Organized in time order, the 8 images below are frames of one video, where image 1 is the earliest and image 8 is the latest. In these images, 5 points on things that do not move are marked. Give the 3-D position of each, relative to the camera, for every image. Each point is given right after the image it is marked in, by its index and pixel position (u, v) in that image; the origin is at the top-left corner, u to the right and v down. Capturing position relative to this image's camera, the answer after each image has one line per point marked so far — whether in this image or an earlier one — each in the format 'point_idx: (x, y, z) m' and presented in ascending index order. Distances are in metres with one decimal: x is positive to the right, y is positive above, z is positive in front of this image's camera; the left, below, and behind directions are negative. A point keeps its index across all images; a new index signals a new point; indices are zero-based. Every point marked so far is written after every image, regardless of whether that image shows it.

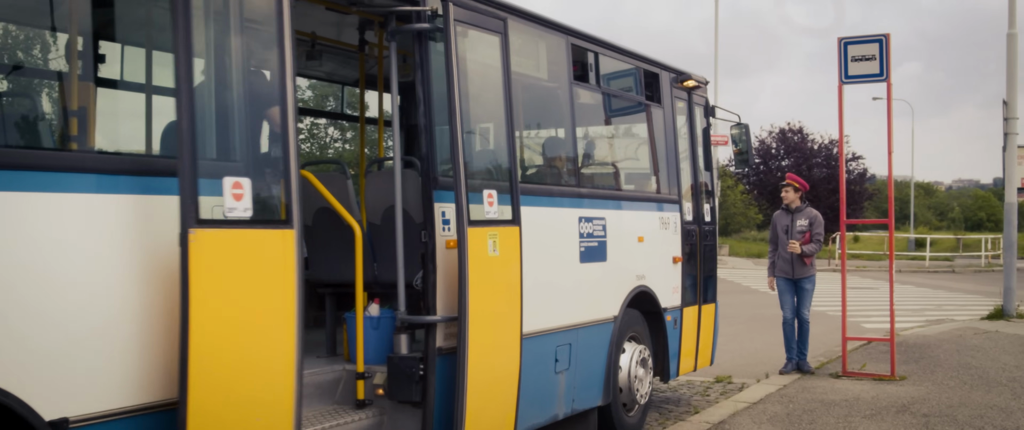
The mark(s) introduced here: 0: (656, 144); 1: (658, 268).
0: (+0.9, +0.5, +7.6) m
1: (+0.9, -0.4, +7.4) m
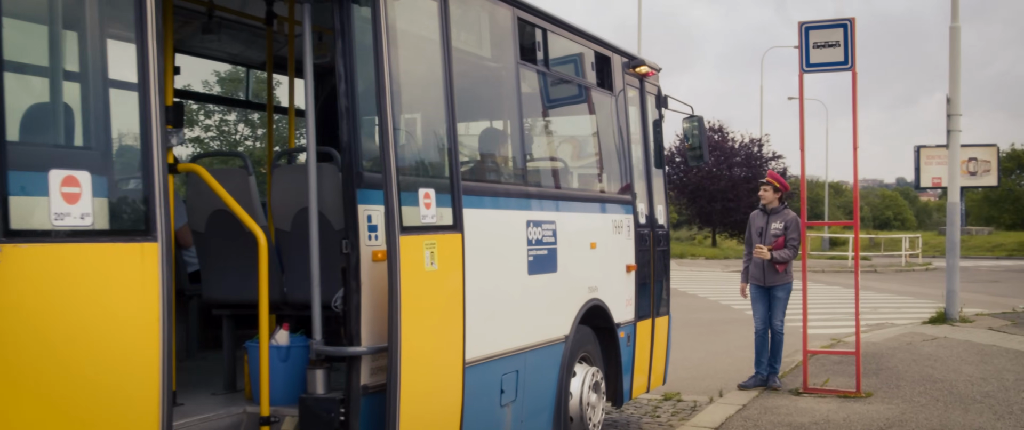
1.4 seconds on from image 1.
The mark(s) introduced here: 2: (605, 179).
0: (+0.5, +0.5, +6.8) m
1: (+0.6, -0.4, +6.5) m
2: (+0.5, +0.2, +6.7) m
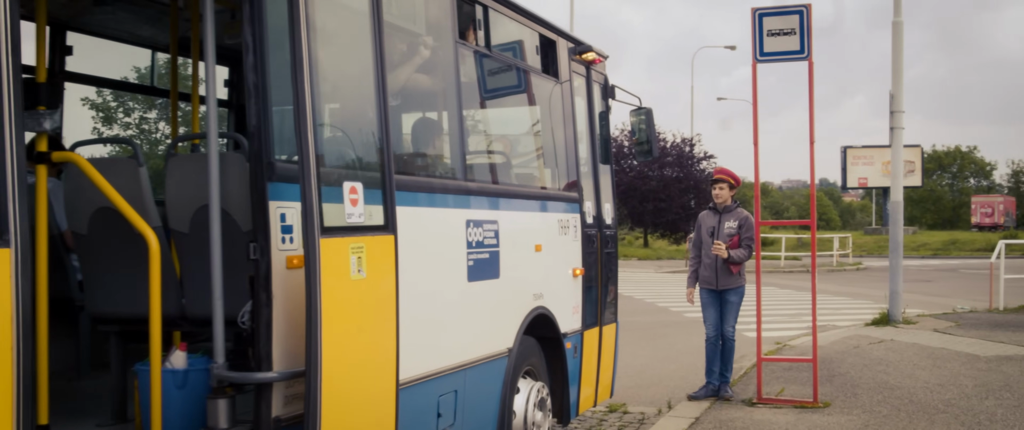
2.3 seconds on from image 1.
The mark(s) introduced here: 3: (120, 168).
0: (+0.2, +0.5, +6.2) m
1: (+0.2, -0.4, +5.9) m
2: (+0.2, +0.2, +6.1) m
3: (-1.3, +0.1, +3.7) m
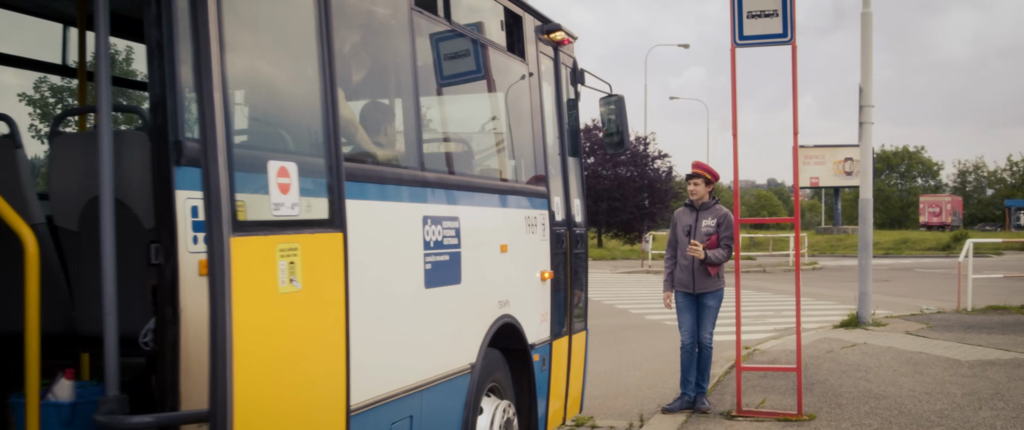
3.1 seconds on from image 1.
0: (0.0, +0.5, +5.5) m
1: (0.0, -0.4, +5.3) m
2: (0.0, +0.2, +5.4) m
3: (-1.3, +0.2, +3.0) m
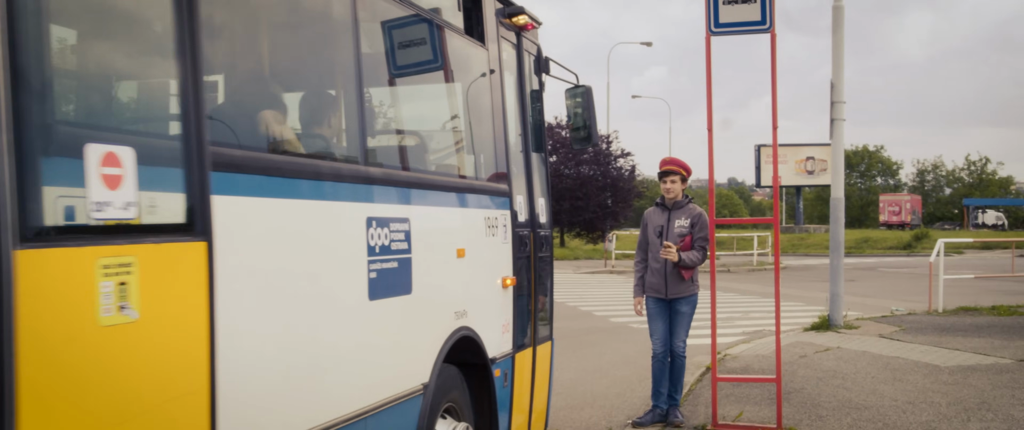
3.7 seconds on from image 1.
0: (-0.2, +0.5, +5.0) m
1: (-0.1, -0.4, +4.8) m
2: (-0.2, +0.2, +4.9) m
3: (-1.4, +0.2, +2.4) m
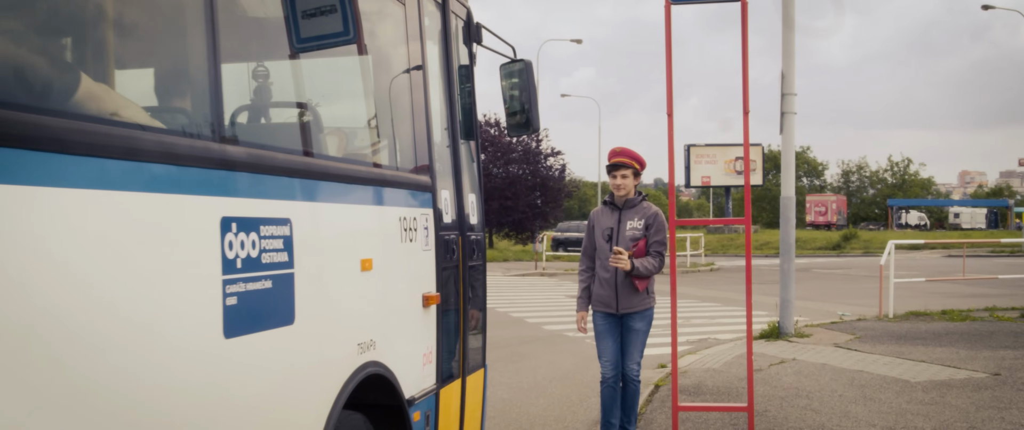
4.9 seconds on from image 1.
0: (-0.4, +0.5, +4.0) m
1: (-0.4, -0.4, +3.7) m
2: (-0.4, +0.2, +3.9) m
3: (-1.5, +0.2, +1.3) m
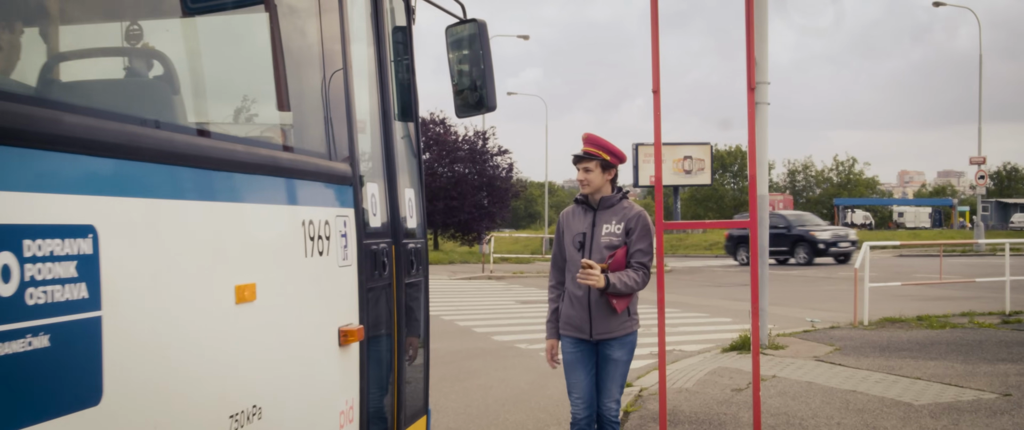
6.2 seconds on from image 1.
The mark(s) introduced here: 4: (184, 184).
0: (-0.6, +0.5, +2.9) m
1: (-0.5, -0.4, +2.6) m
2: (-0.6, +0.2, +2.7) m
3: (-1.5, +0.2, +0.1) m
4: (-0.6, +0.1, +2.1) m
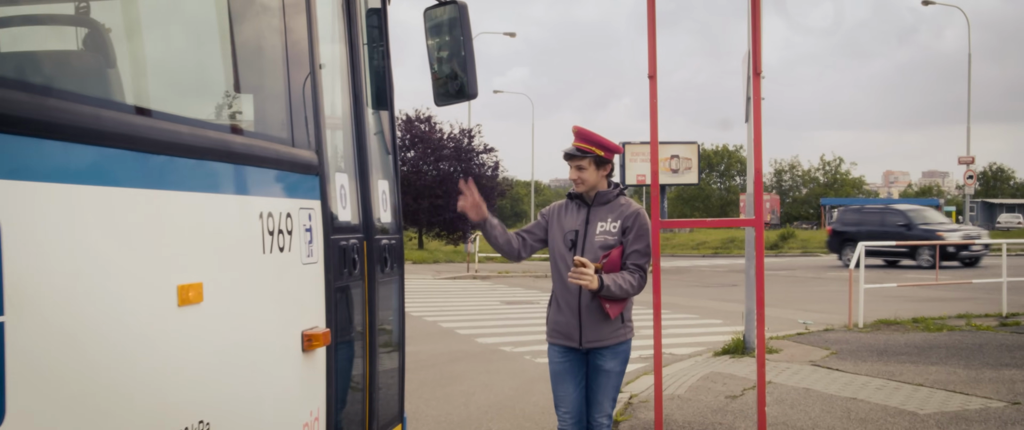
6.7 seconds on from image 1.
0: (-0.6, +0.5, +2.4) m
1: (-0.5, -0.3, +2.2) m
2: (-0.6, +0.2, +2.3) m
3: (-1.5, +0.2, -0.3) m
4: (-0.7, +0.1, +1.7) m
